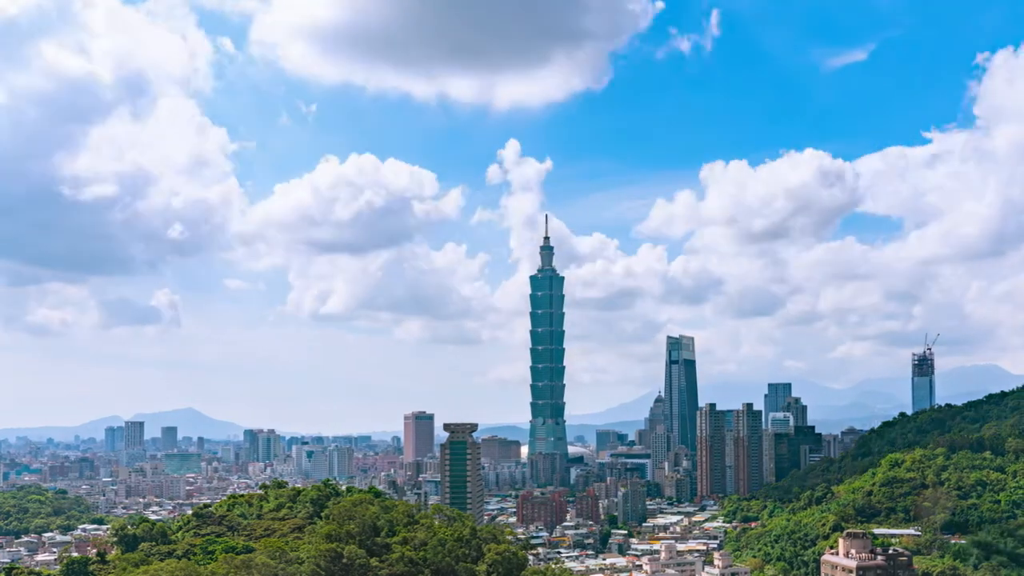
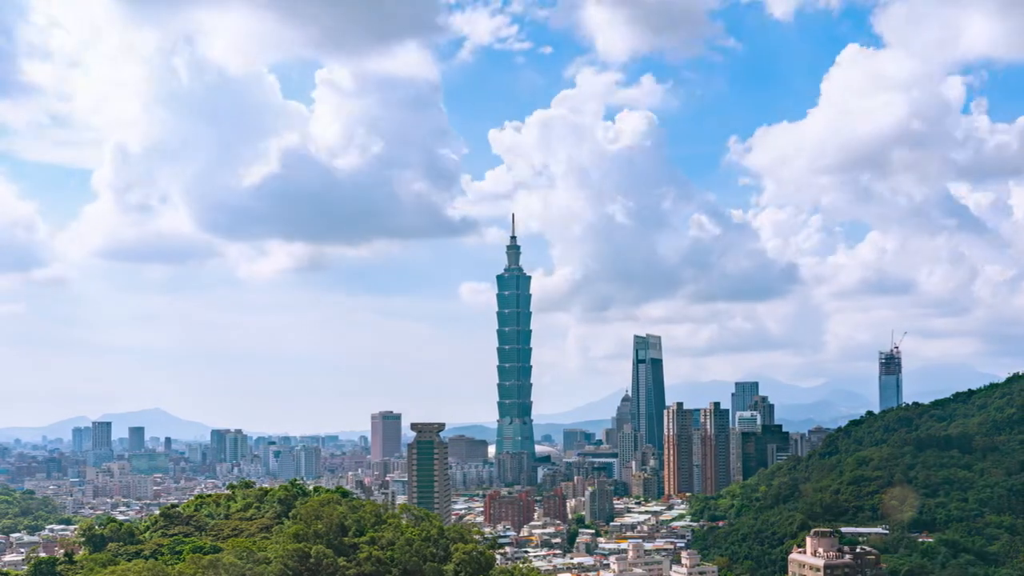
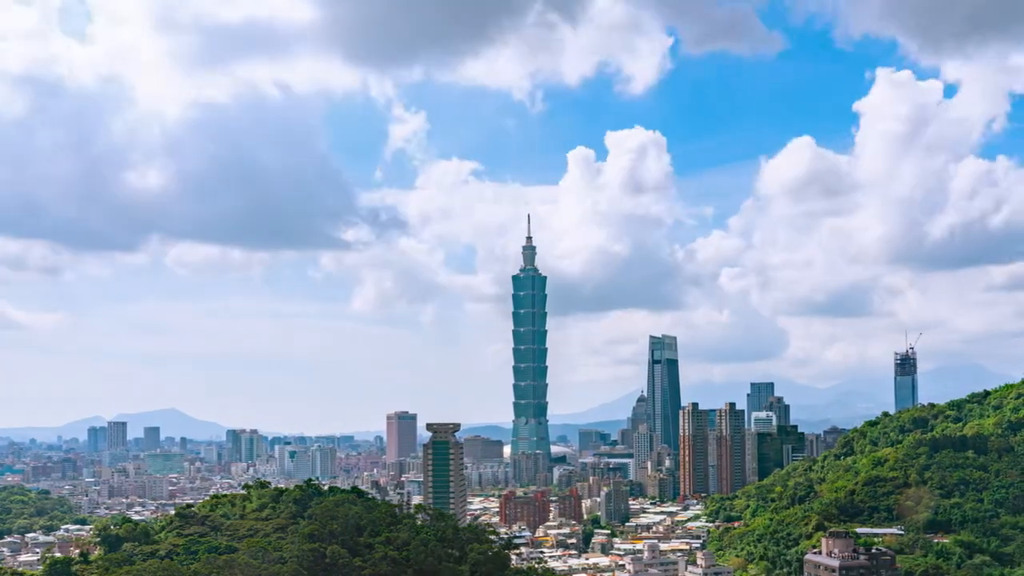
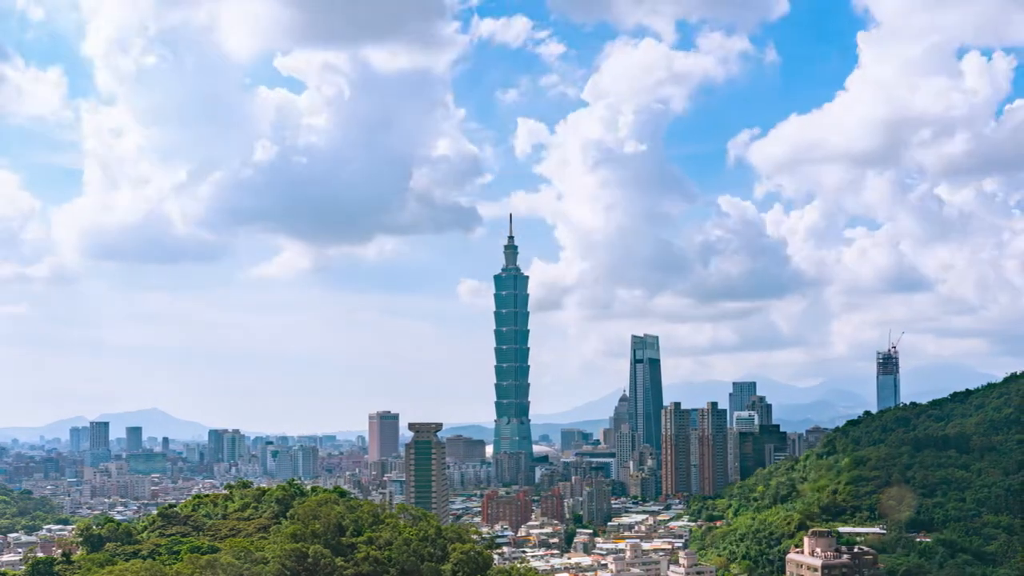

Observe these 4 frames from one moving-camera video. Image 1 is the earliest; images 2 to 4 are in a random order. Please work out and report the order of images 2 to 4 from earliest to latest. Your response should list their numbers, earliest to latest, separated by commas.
3, 2, 4
